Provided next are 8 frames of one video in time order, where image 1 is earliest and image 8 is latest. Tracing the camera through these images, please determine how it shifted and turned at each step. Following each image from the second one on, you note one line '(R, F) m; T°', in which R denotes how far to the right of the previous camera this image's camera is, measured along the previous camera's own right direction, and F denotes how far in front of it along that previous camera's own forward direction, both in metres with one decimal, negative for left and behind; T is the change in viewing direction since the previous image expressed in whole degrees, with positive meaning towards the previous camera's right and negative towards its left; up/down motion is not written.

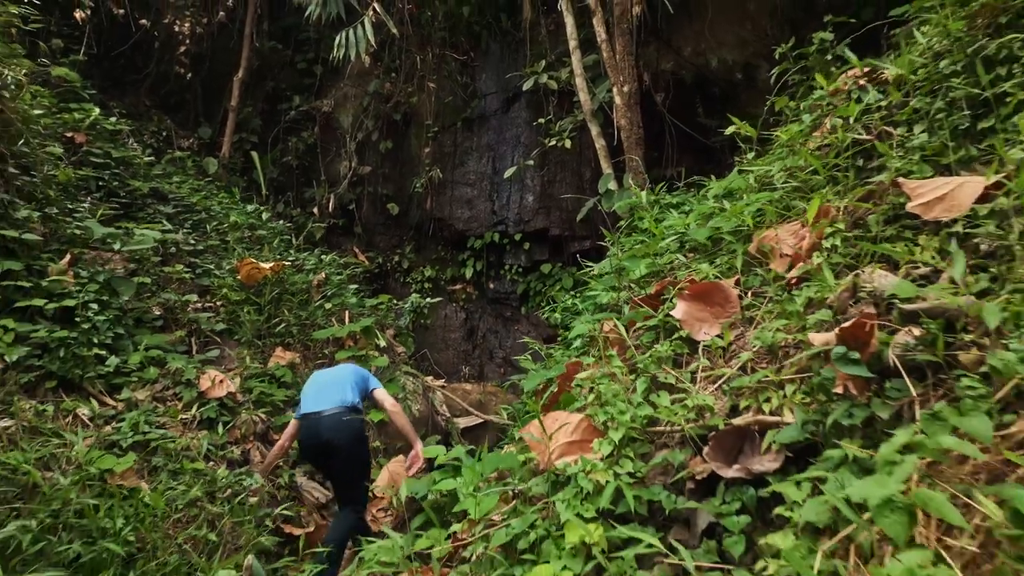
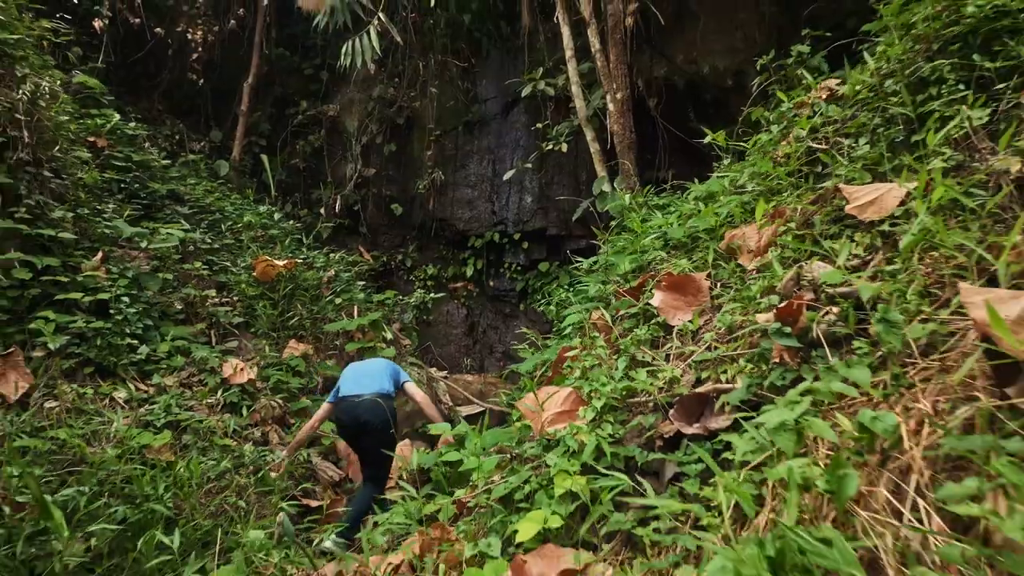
(0.0, -0.3) m; 0°
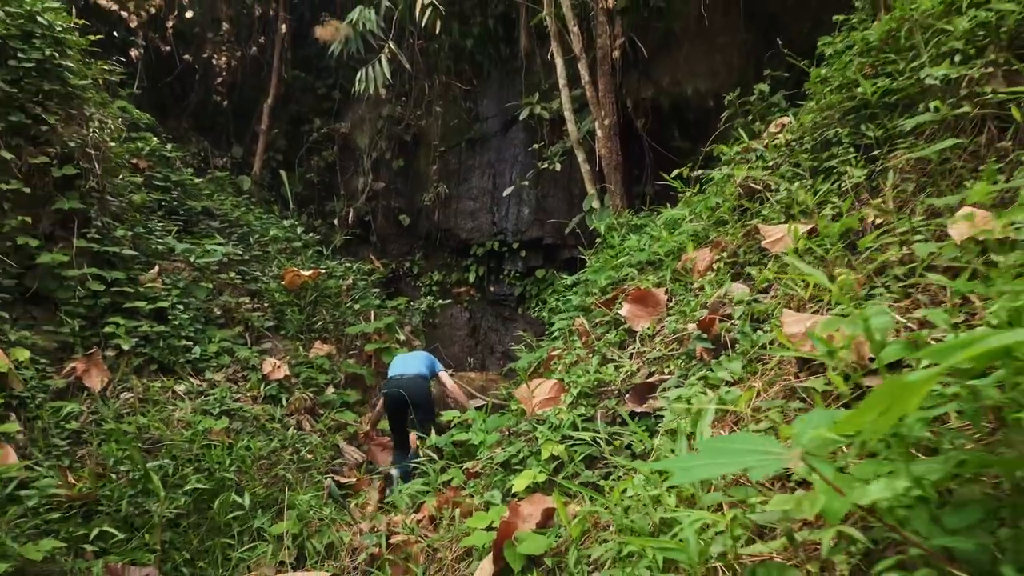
(0.0, -0.5) m; 0°
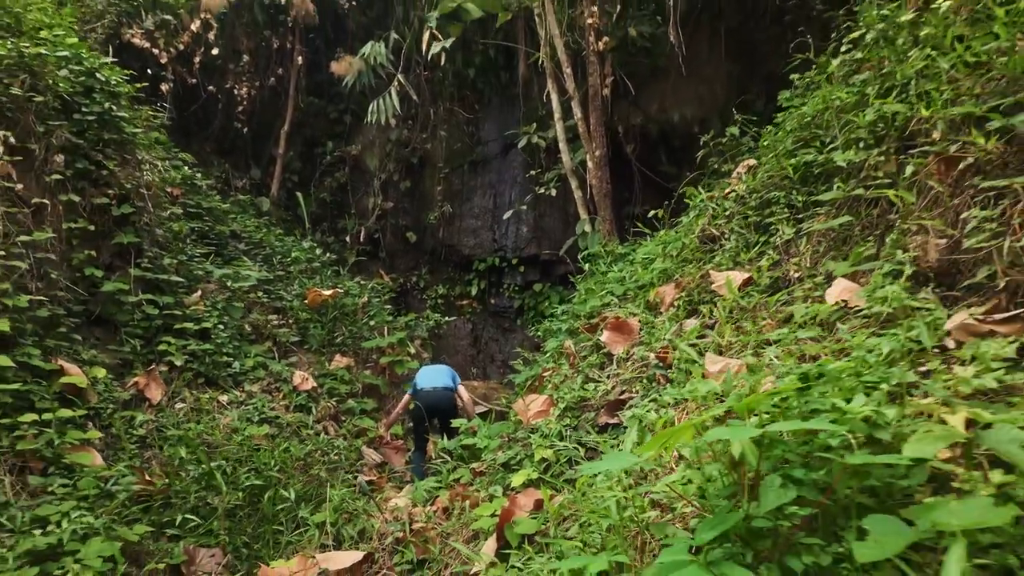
(0.0, -0.5) m; 0°
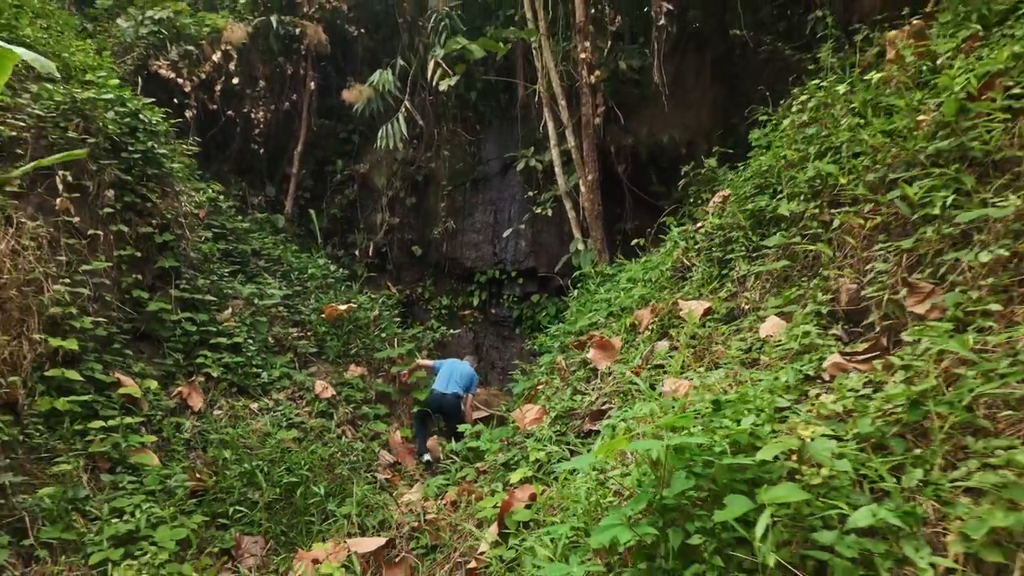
(0.0, -0.5) m; 0°
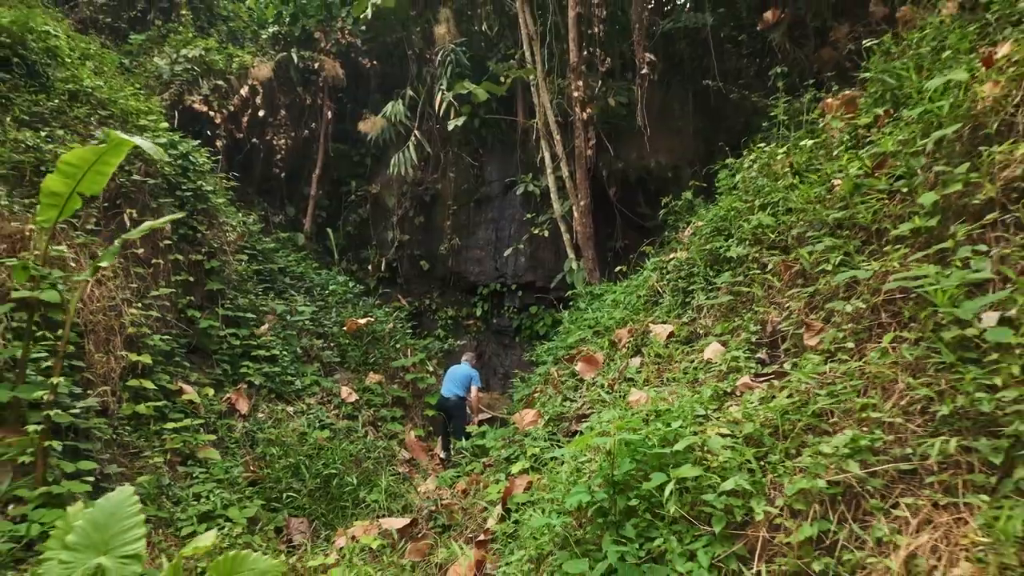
(0.0, -0.7) m; 0°
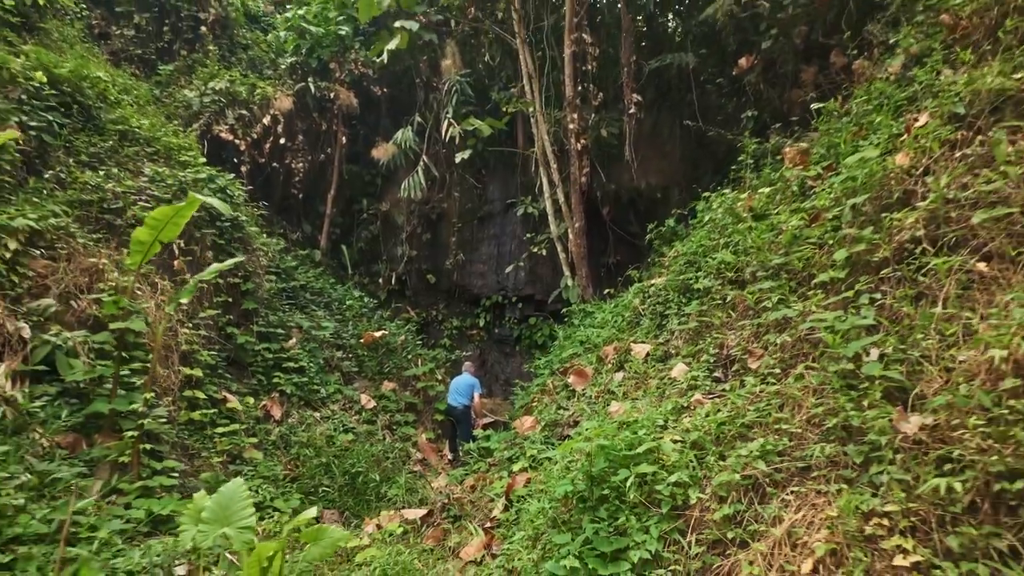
(0.0, -0.7) m; 0°
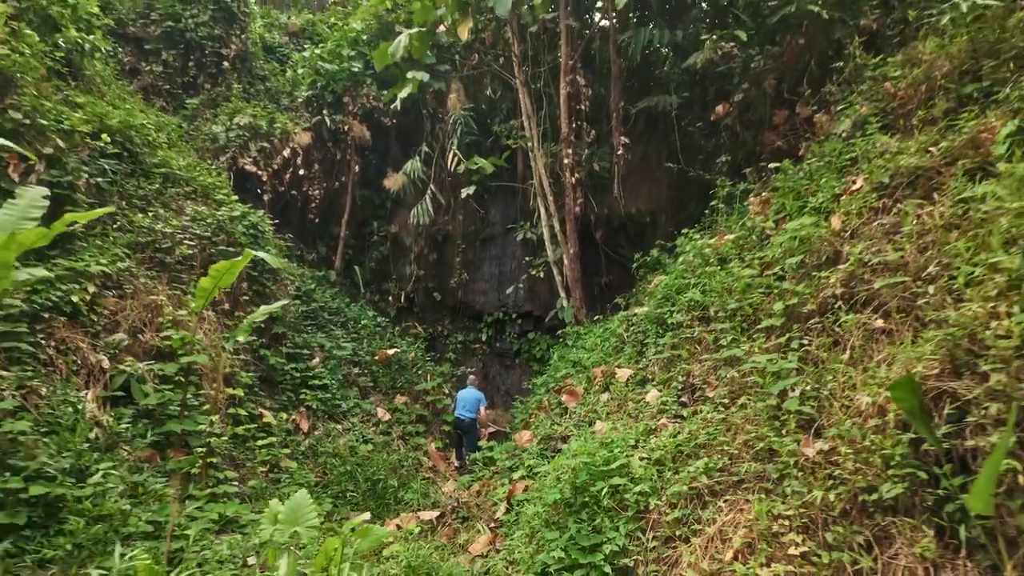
(0.0, -0.8) m; 0°
